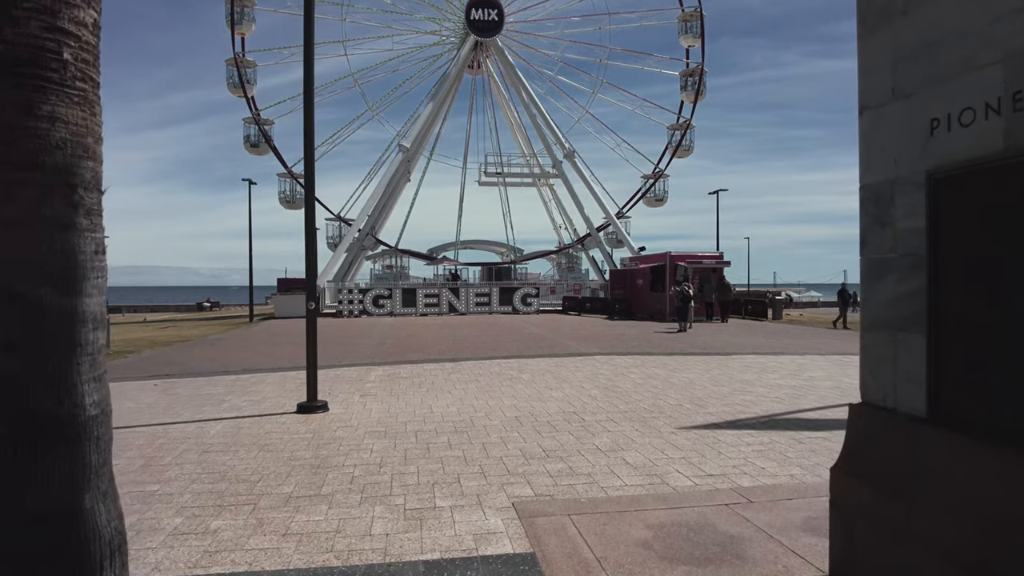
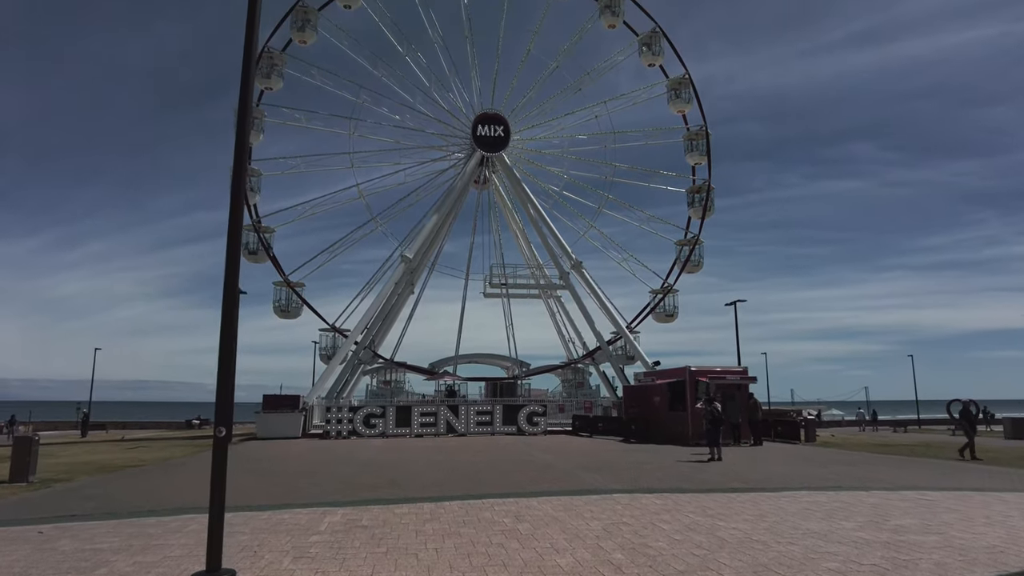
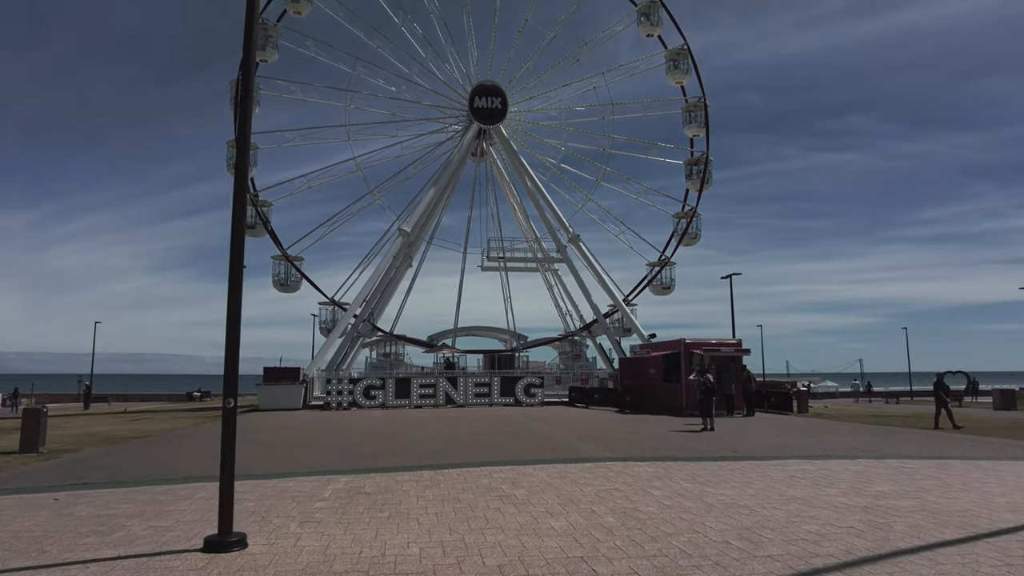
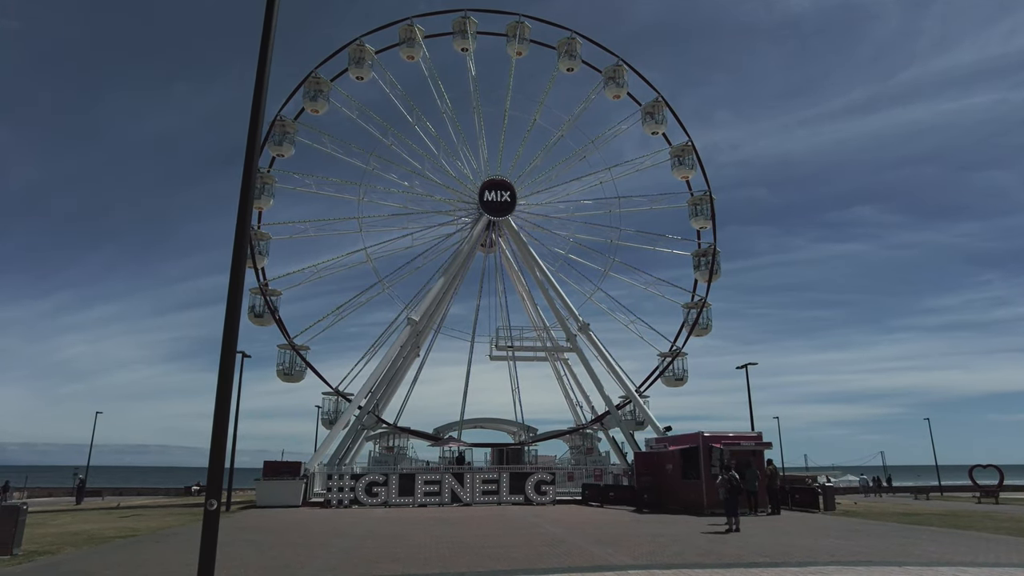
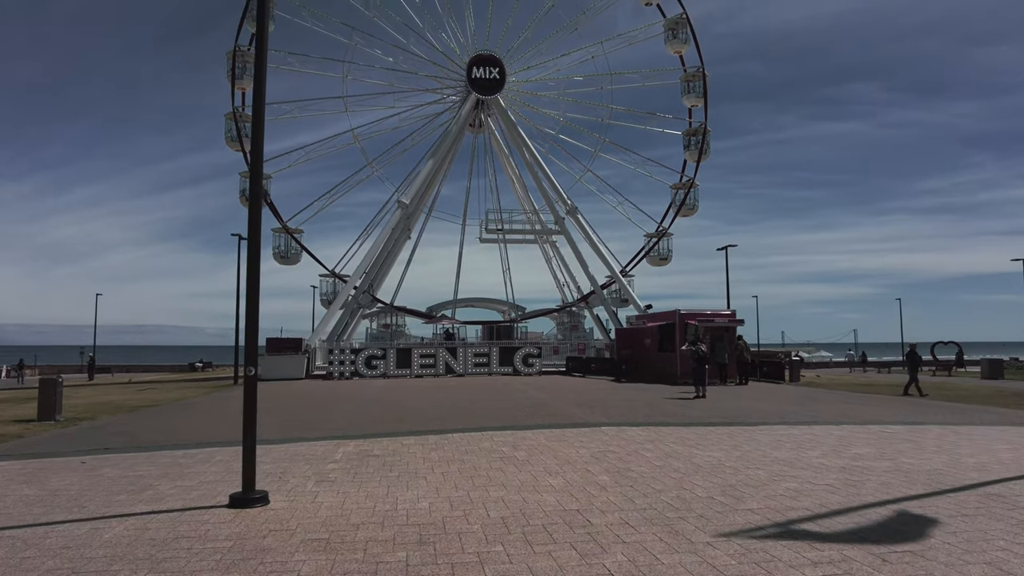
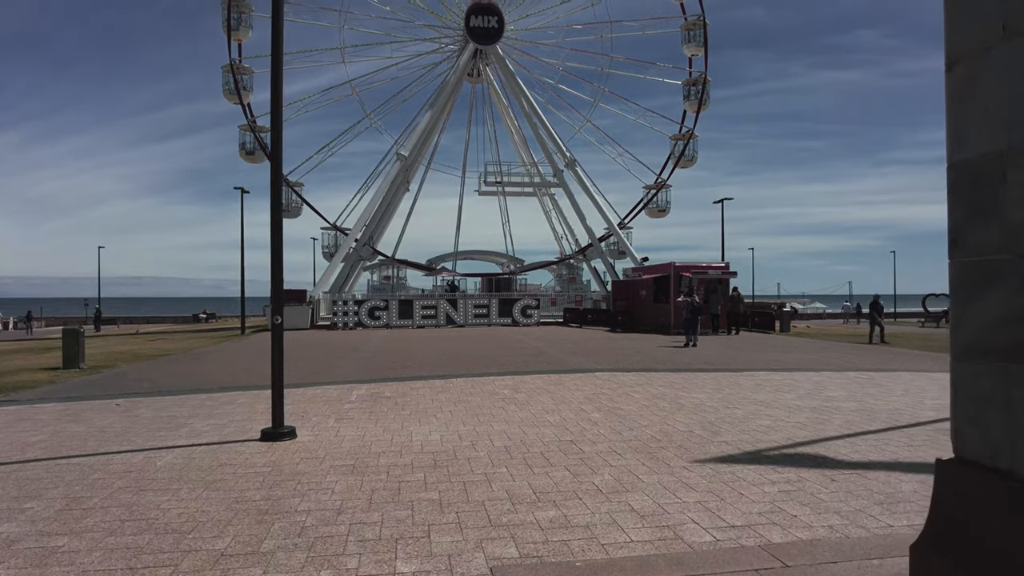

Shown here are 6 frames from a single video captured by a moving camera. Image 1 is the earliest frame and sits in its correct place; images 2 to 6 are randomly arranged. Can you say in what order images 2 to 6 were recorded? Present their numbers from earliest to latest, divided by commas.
6, 5, 3, 2, 4
